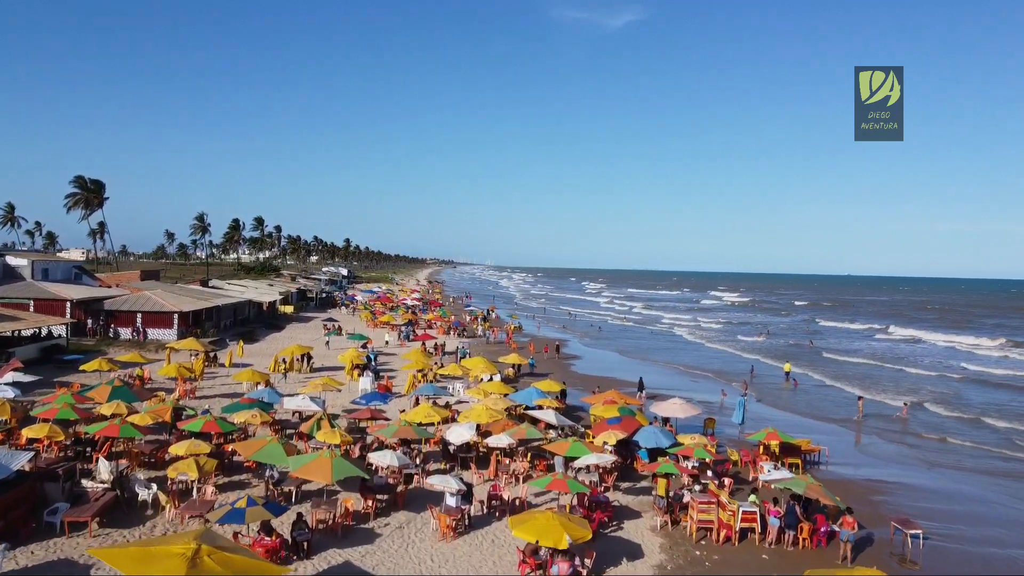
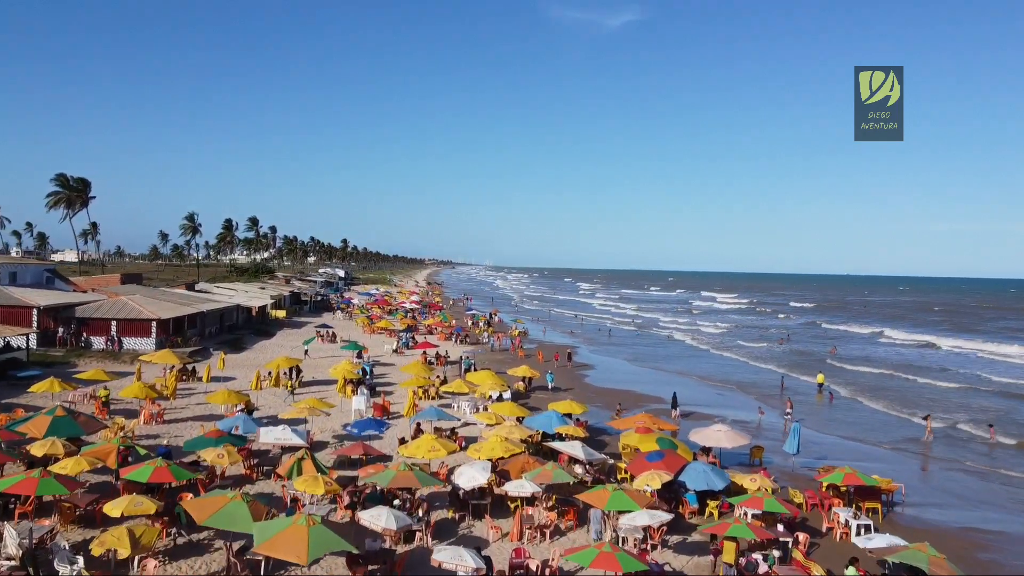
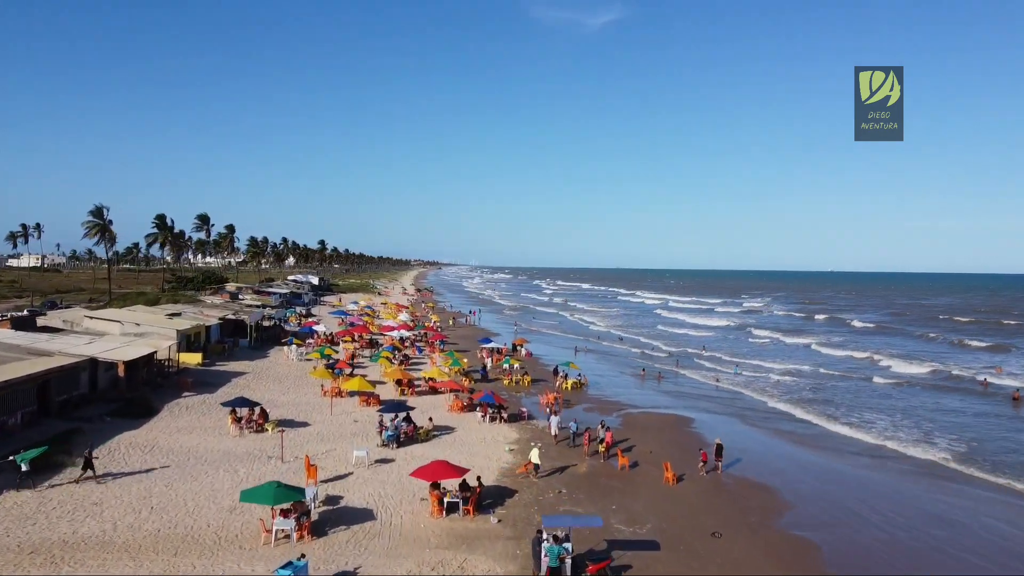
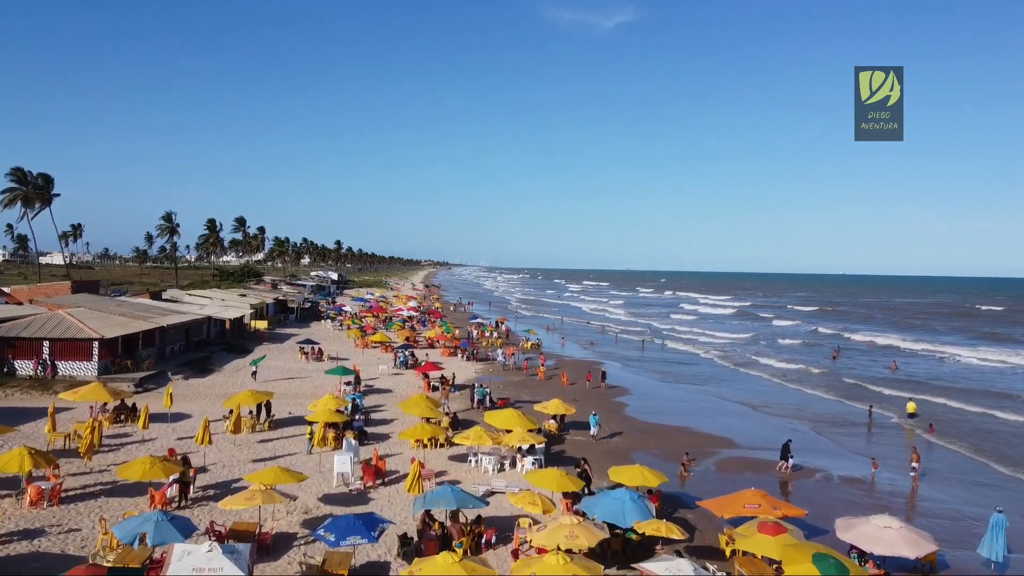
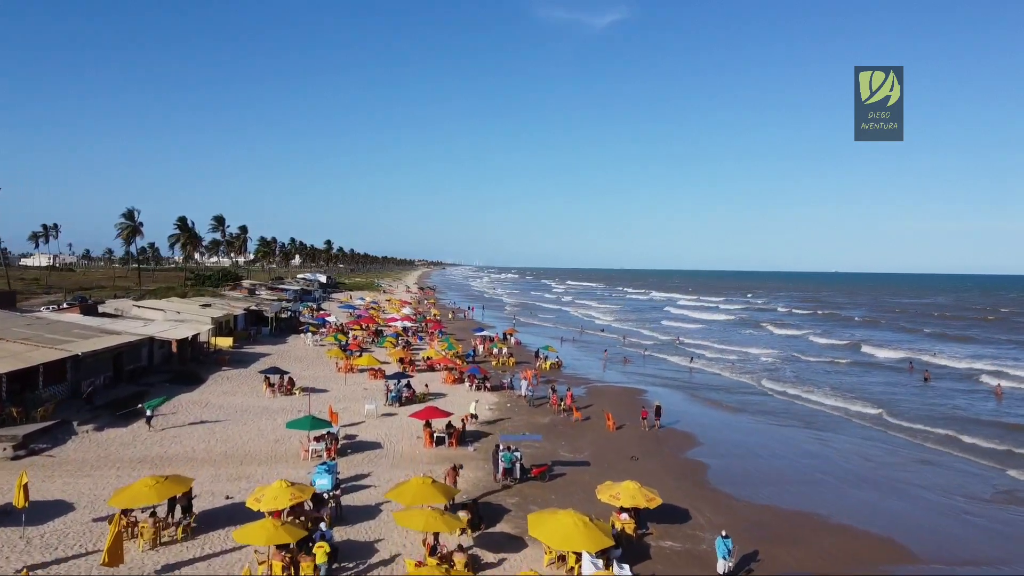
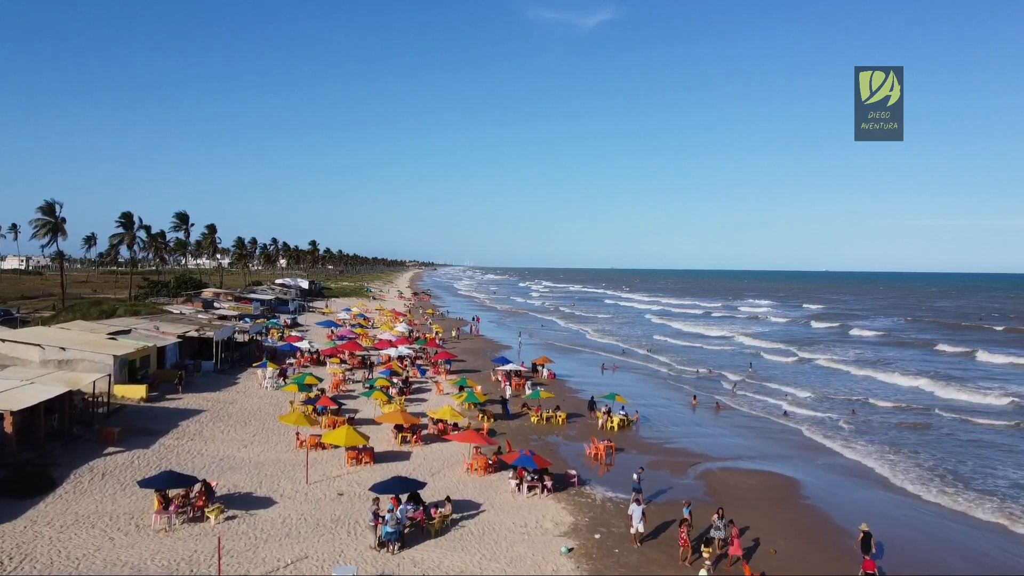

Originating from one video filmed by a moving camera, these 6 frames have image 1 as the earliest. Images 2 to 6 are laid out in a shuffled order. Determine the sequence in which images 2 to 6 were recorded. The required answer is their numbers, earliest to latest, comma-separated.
2, 4, 5, 3, 6
